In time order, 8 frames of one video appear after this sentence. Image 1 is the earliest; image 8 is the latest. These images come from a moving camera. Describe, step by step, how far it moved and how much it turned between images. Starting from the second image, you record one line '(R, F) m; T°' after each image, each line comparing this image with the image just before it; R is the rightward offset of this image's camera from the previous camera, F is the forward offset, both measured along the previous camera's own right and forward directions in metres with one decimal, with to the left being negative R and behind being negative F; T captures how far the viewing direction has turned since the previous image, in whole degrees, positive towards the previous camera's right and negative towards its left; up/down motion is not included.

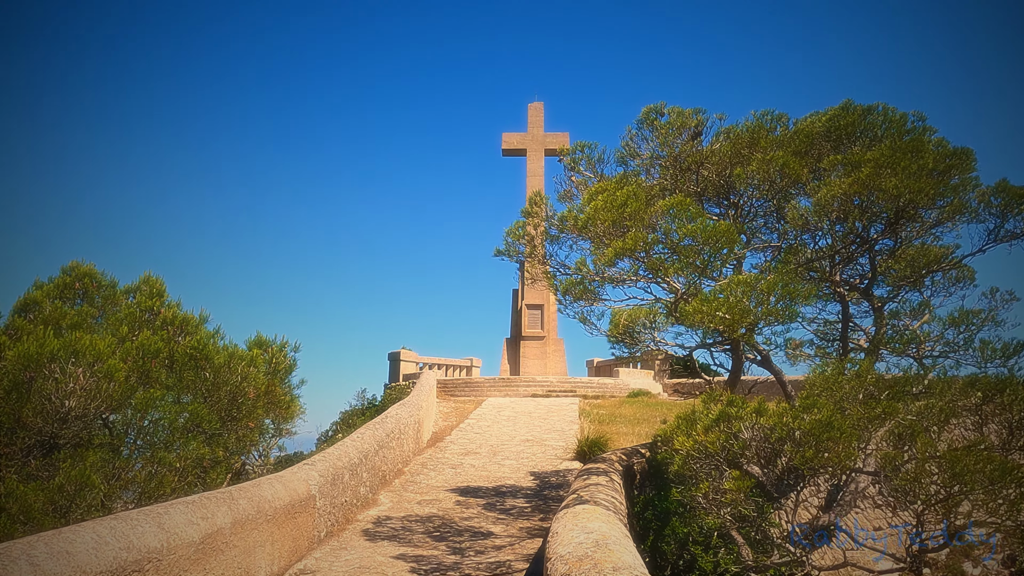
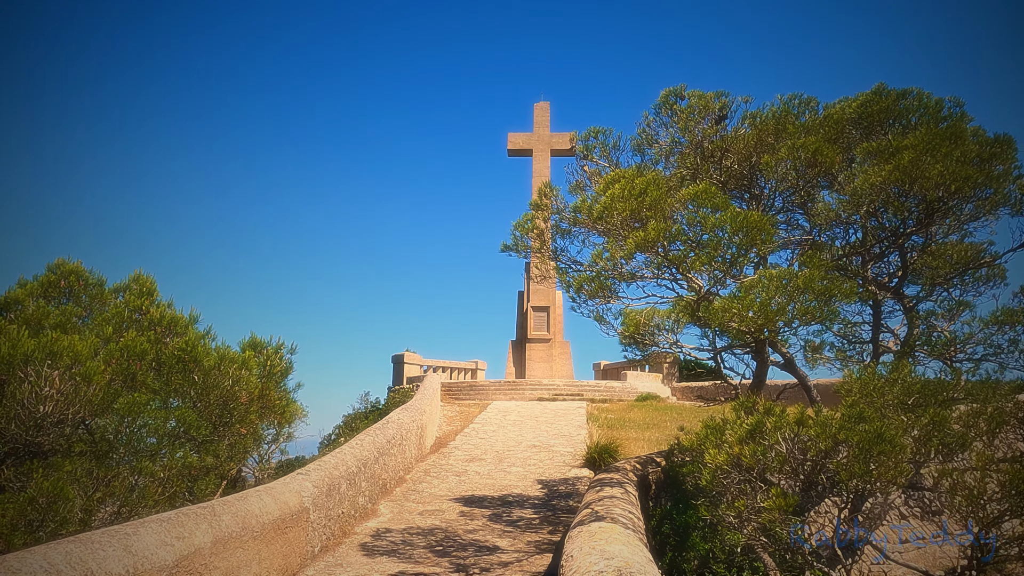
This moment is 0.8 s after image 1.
(0.0, +0.6) m; 0°
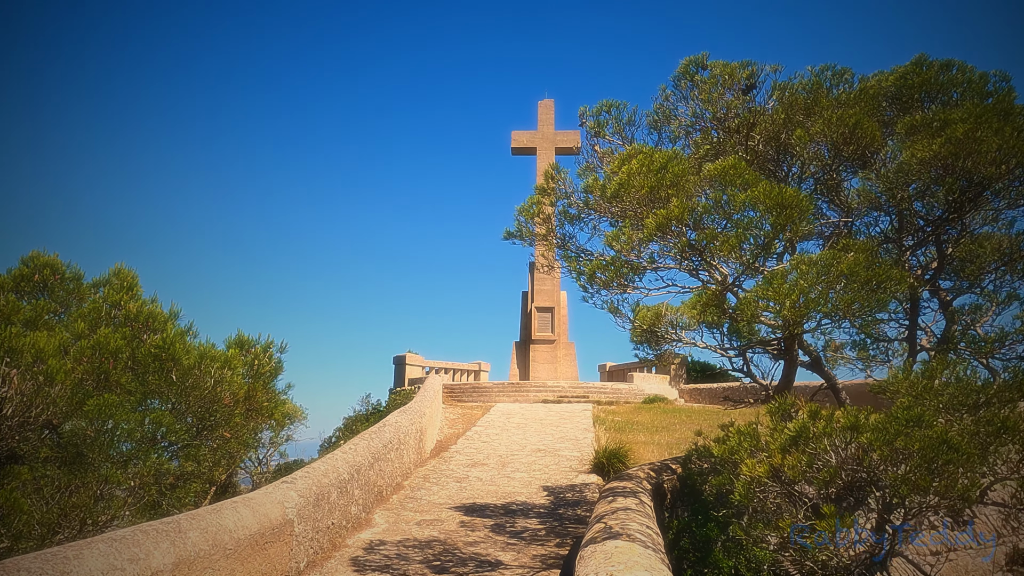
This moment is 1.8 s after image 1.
(0.0, +0.7) m; 0°
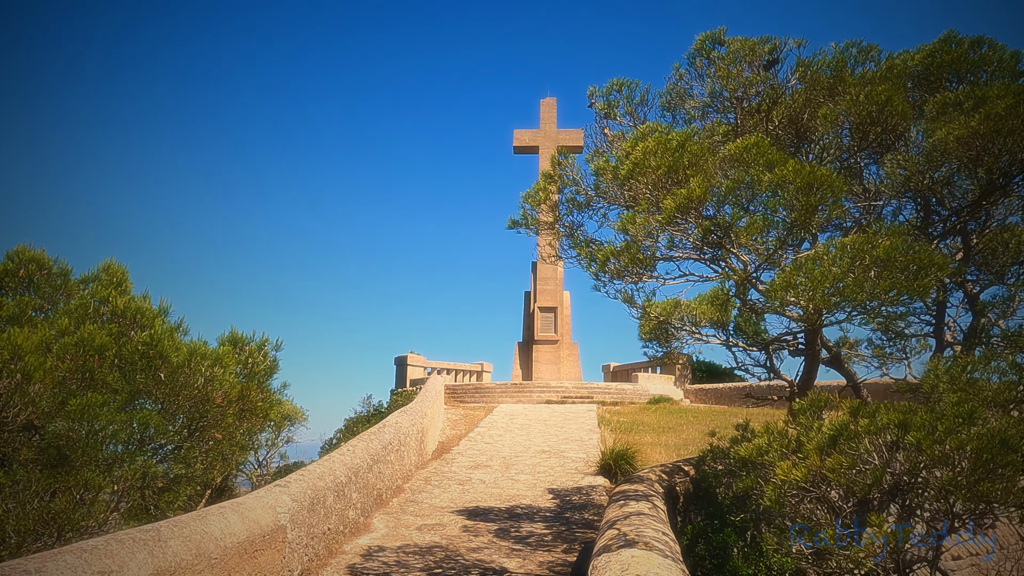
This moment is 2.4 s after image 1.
(0.0, +0.4) m; 0°
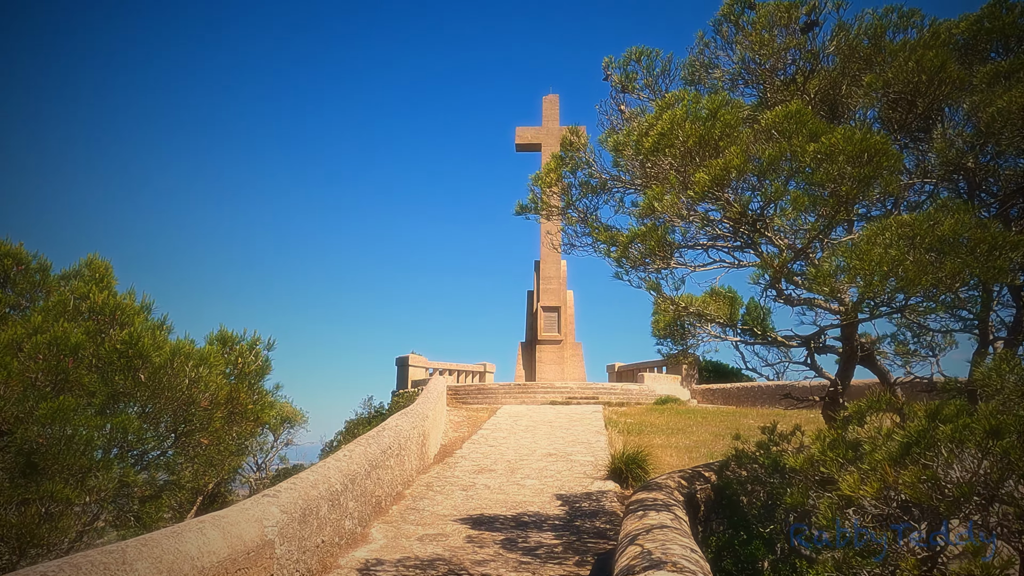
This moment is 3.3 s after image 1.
(-0.1, +0.6) m; 0°
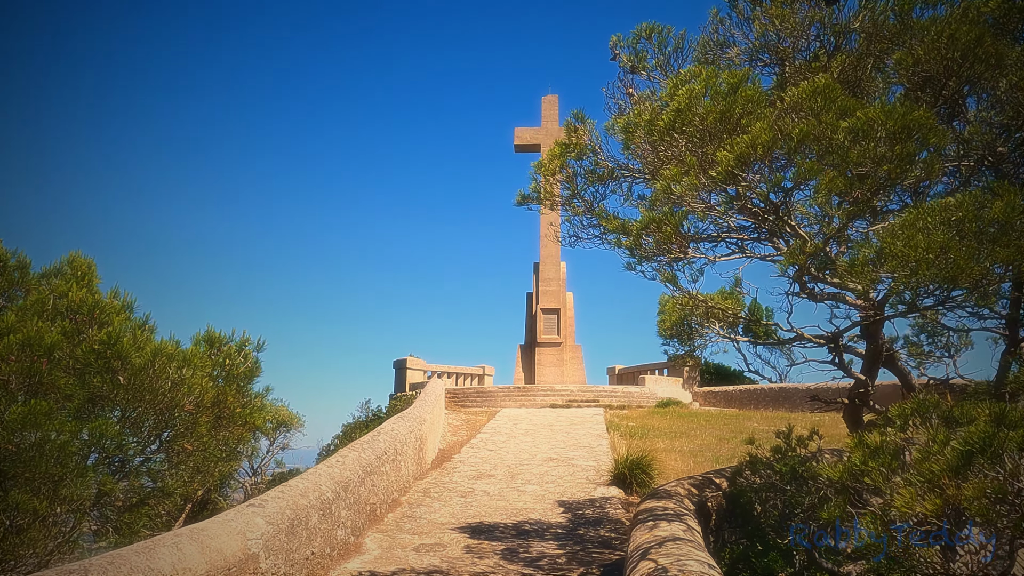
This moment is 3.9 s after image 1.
(0.0, +0.4) m; 0°
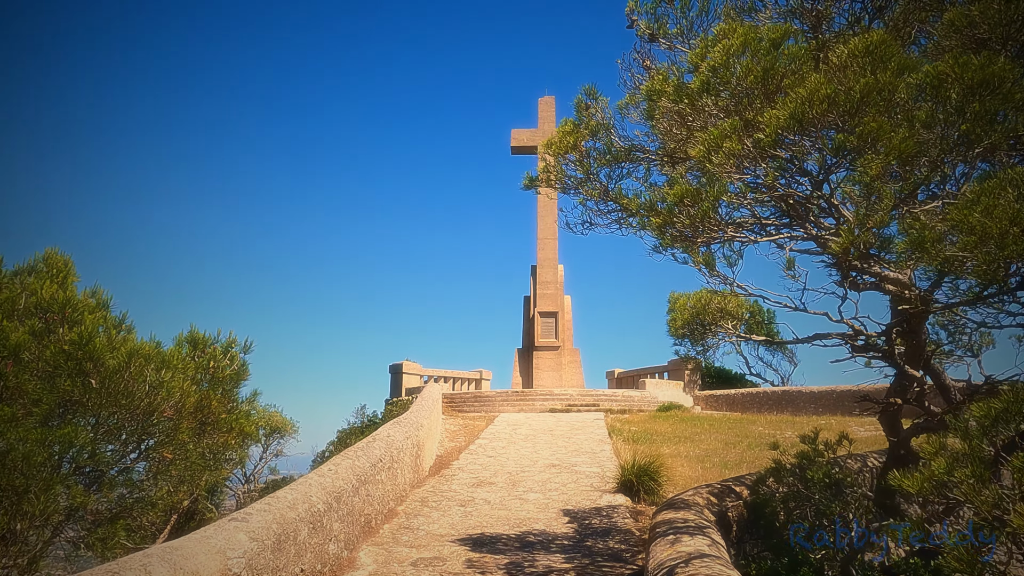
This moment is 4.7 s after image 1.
(-0.1, +0.5) m; 0°
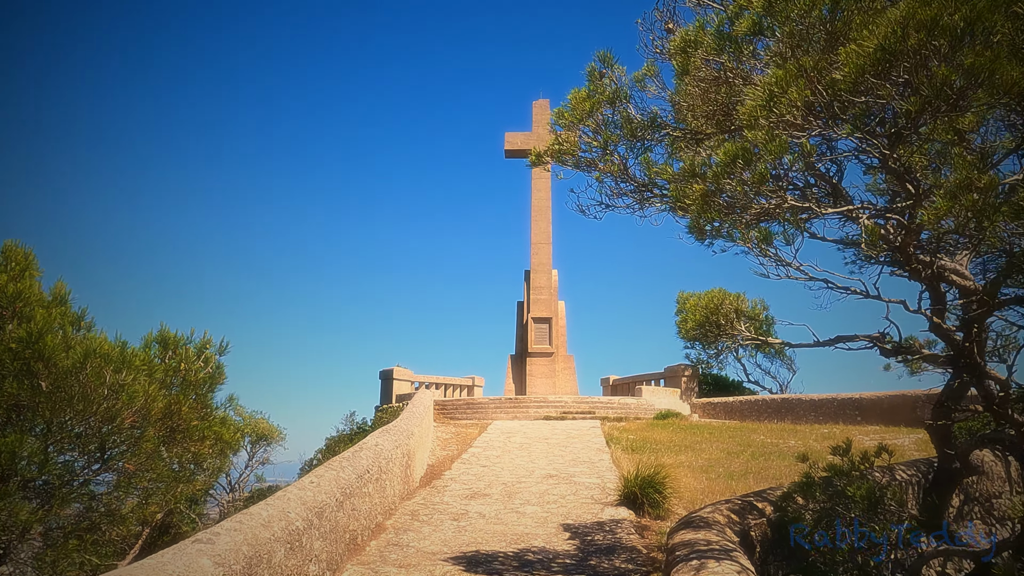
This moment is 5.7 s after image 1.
(-0.1, +0.6) m; +1°
